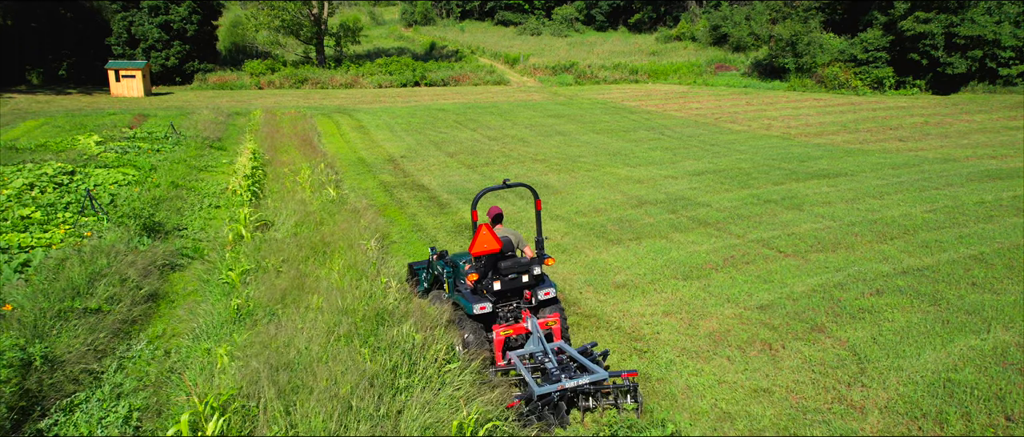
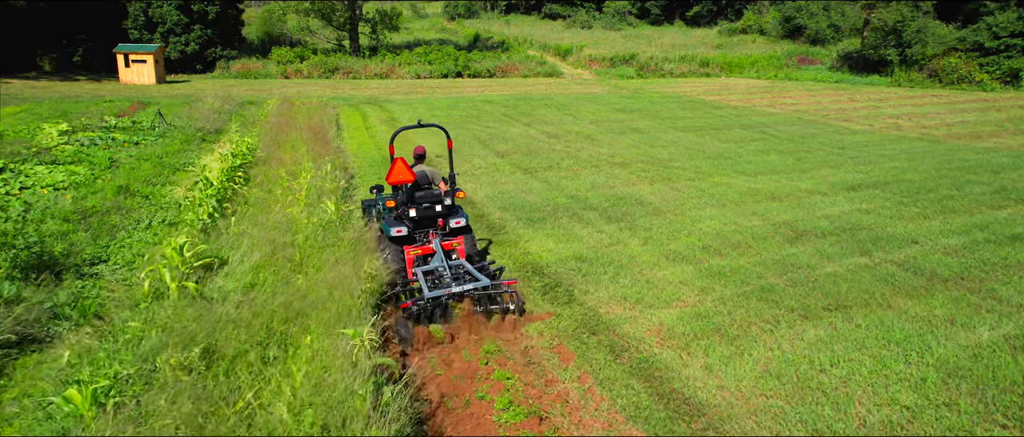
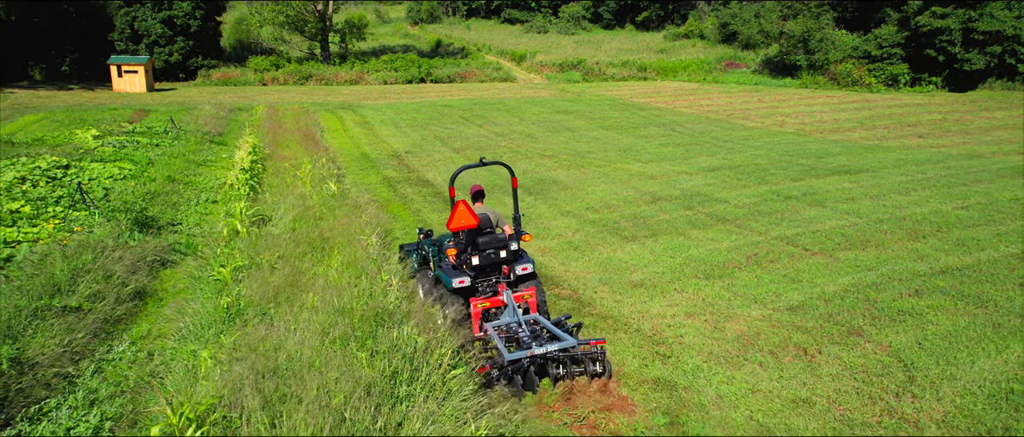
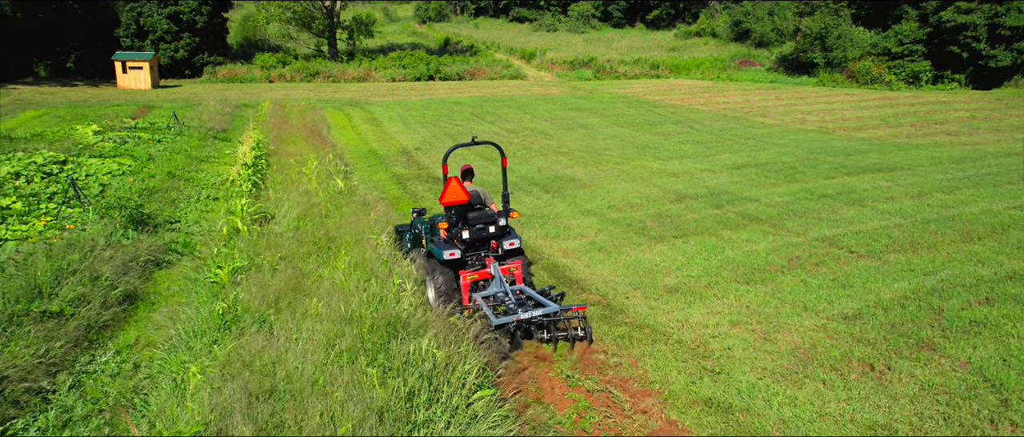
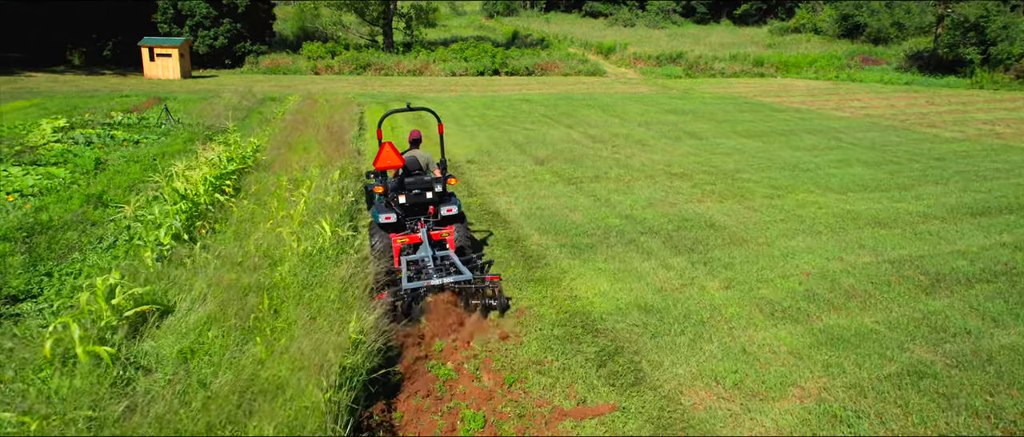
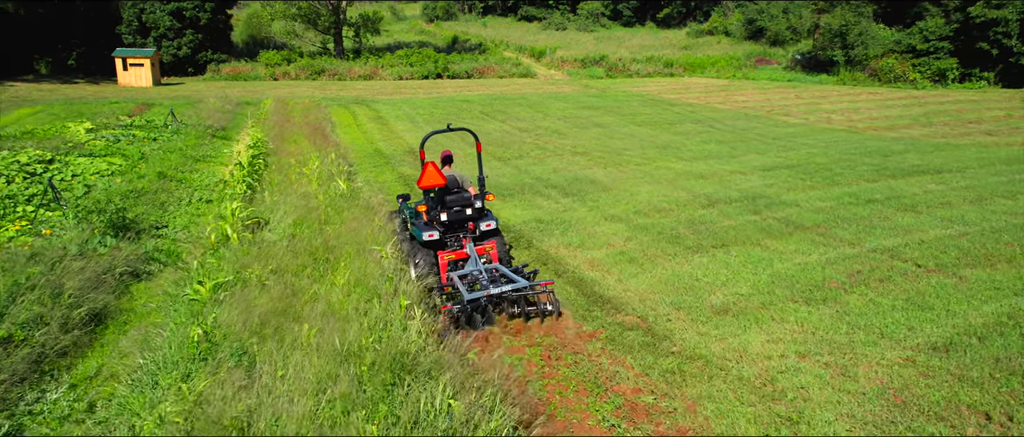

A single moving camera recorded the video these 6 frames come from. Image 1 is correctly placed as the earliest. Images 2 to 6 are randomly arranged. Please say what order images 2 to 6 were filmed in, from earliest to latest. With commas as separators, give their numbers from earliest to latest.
3, 4, 6, 2, 5
